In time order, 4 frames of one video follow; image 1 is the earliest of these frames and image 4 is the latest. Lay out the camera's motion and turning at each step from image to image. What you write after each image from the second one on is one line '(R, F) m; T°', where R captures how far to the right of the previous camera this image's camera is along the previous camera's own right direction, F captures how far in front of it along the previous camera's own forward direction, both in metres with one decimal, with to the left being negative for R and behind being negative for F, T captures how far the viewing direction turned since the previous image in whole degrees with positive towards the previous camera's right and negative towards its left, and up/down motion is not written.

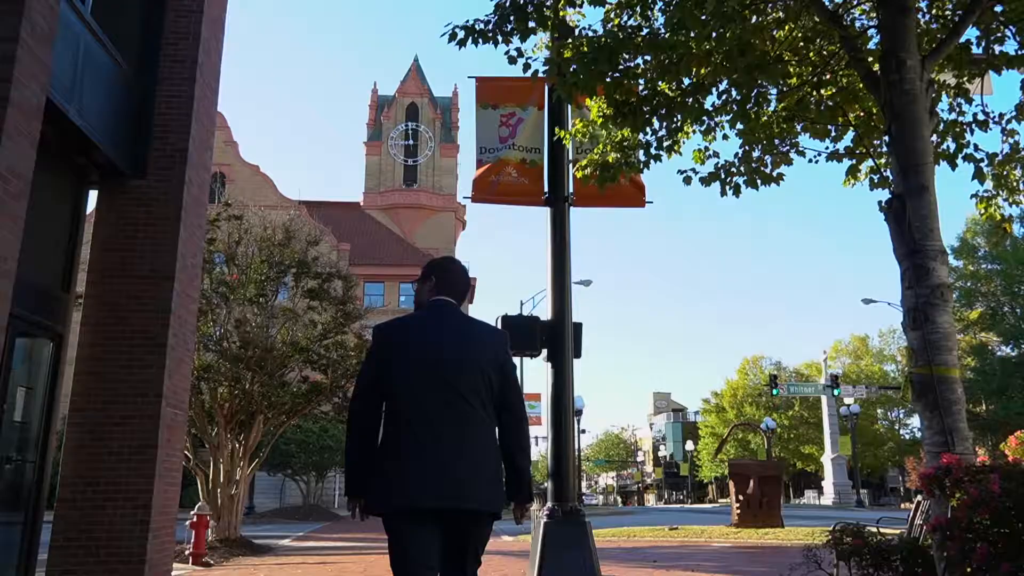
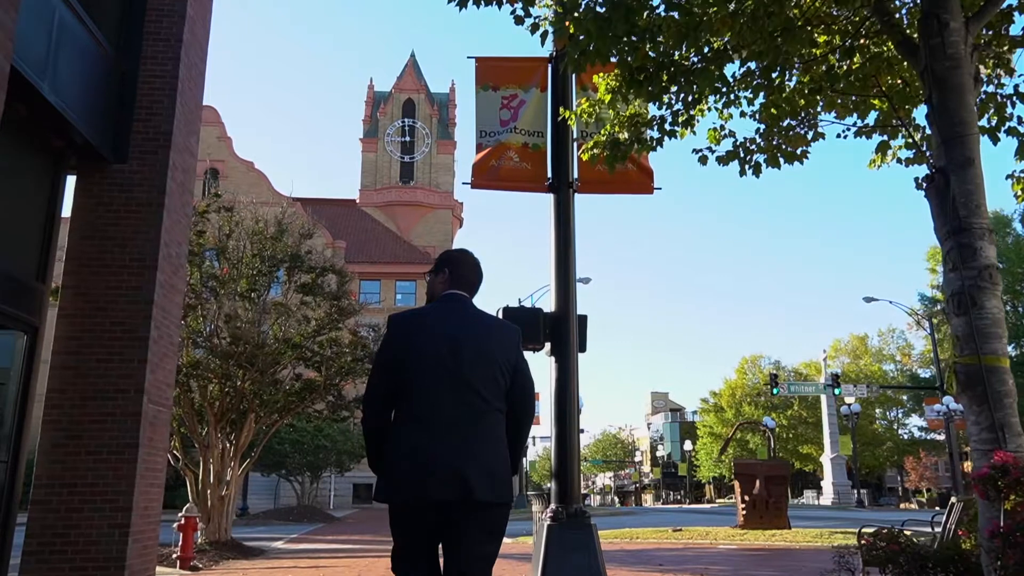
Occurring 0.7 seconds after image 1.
(0.0, +0.4) m; 0°
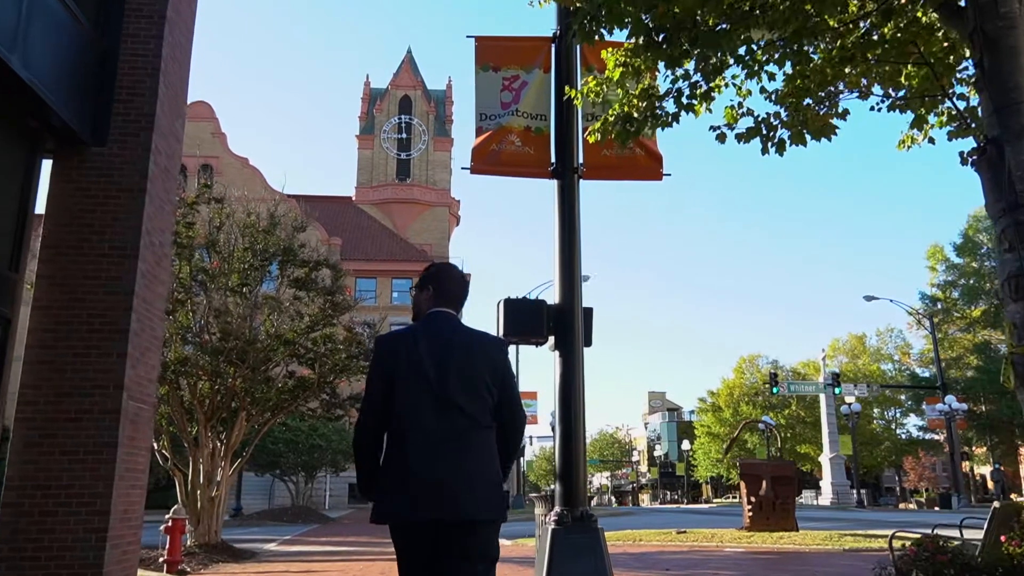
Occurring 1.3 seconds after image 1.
(-0.1, +0.4) m; 0°
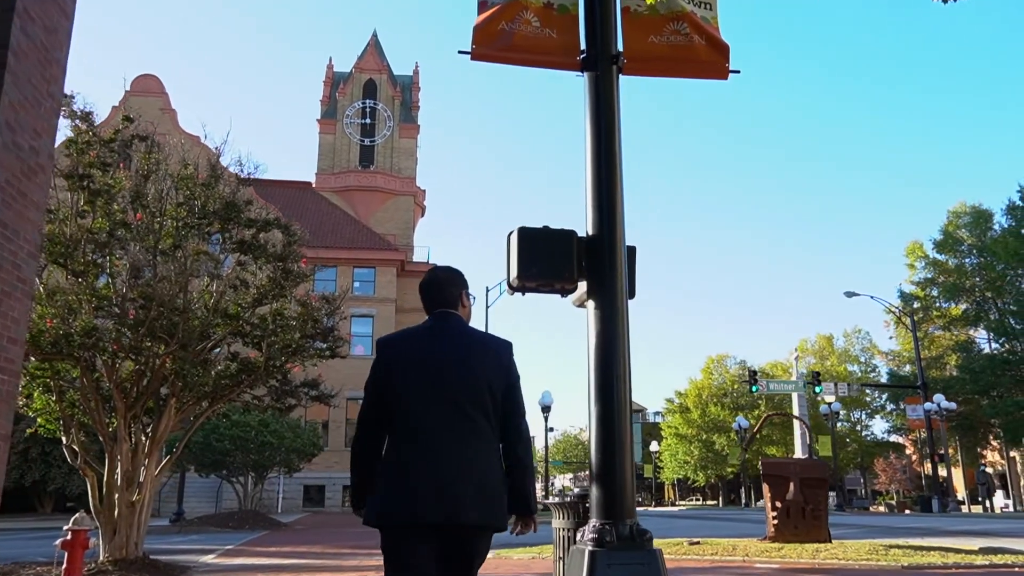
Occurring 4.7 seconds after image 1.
(-0.4, +2.1) m; +3°
